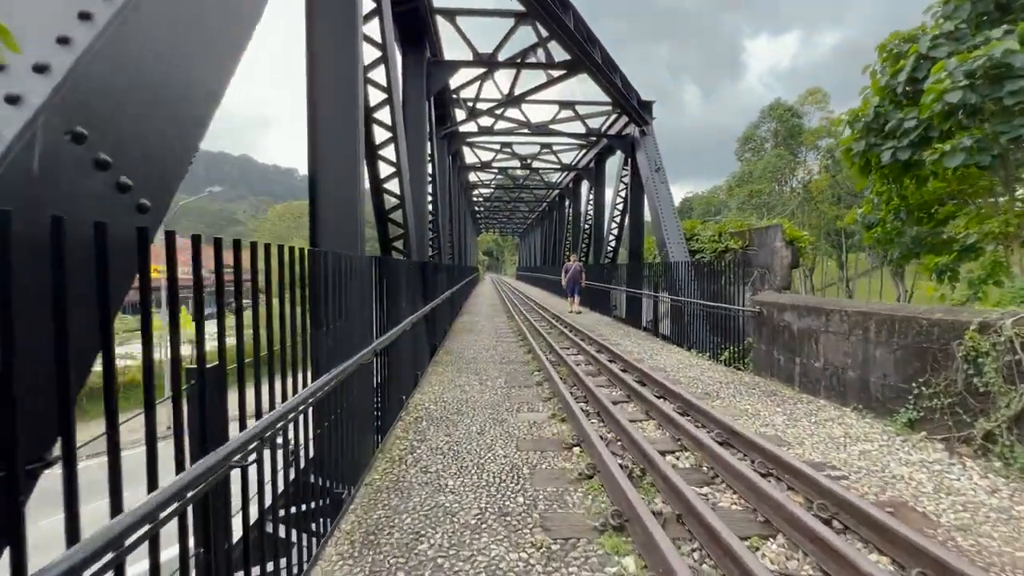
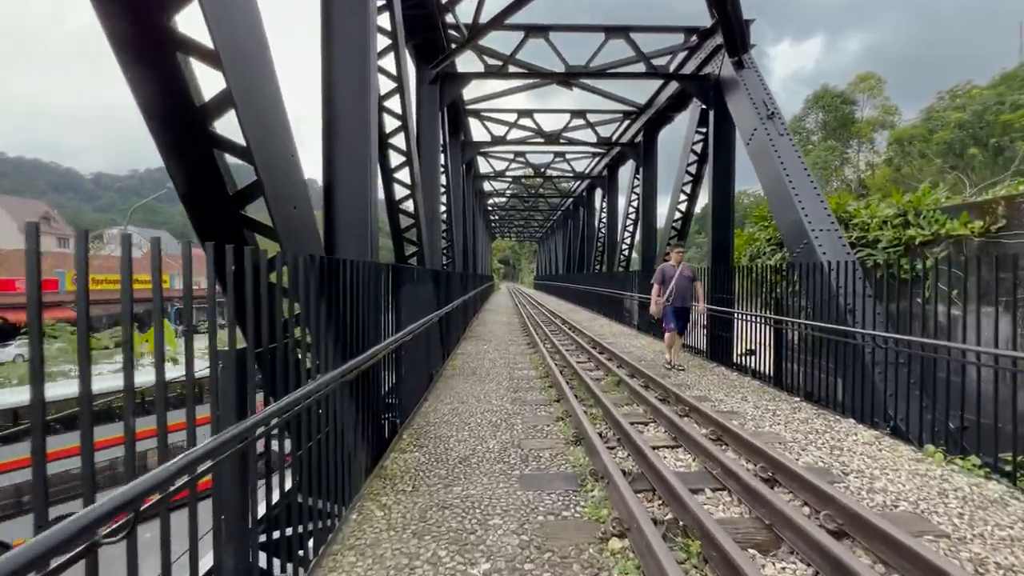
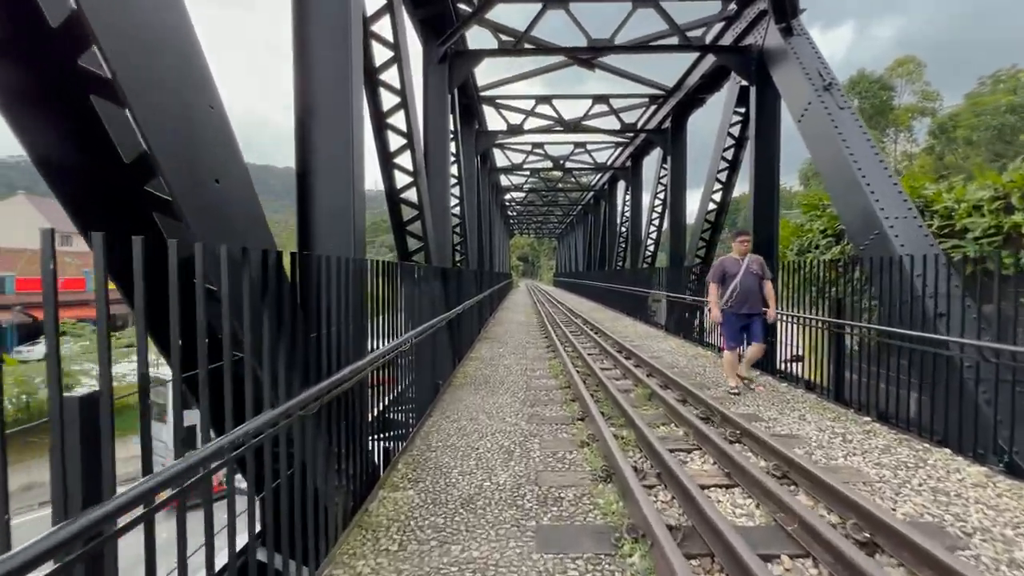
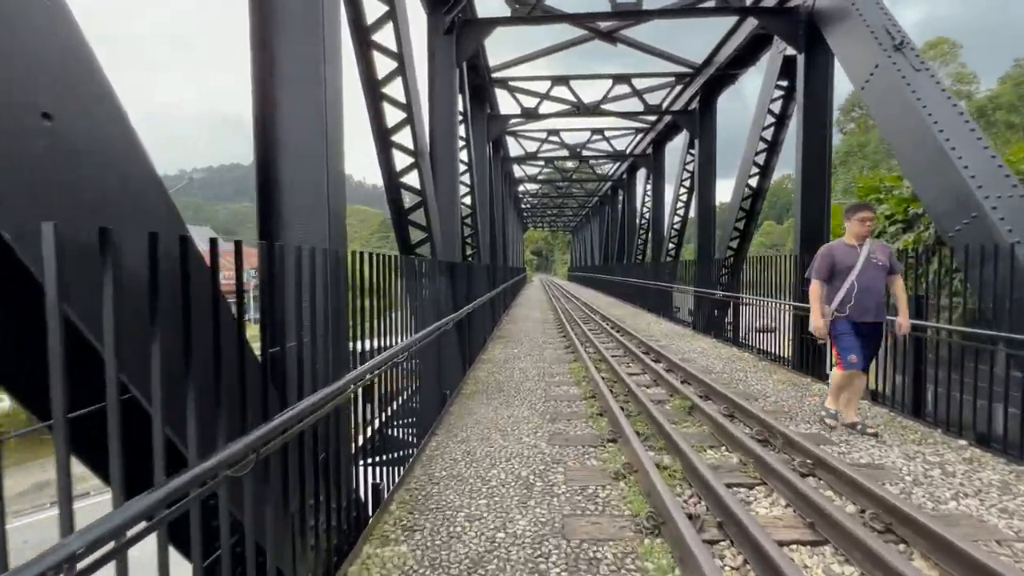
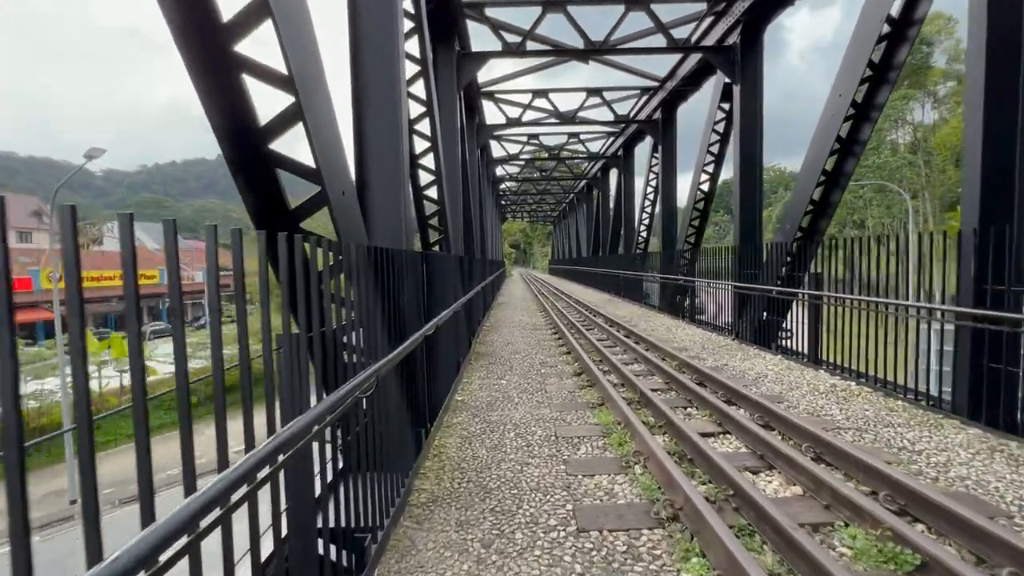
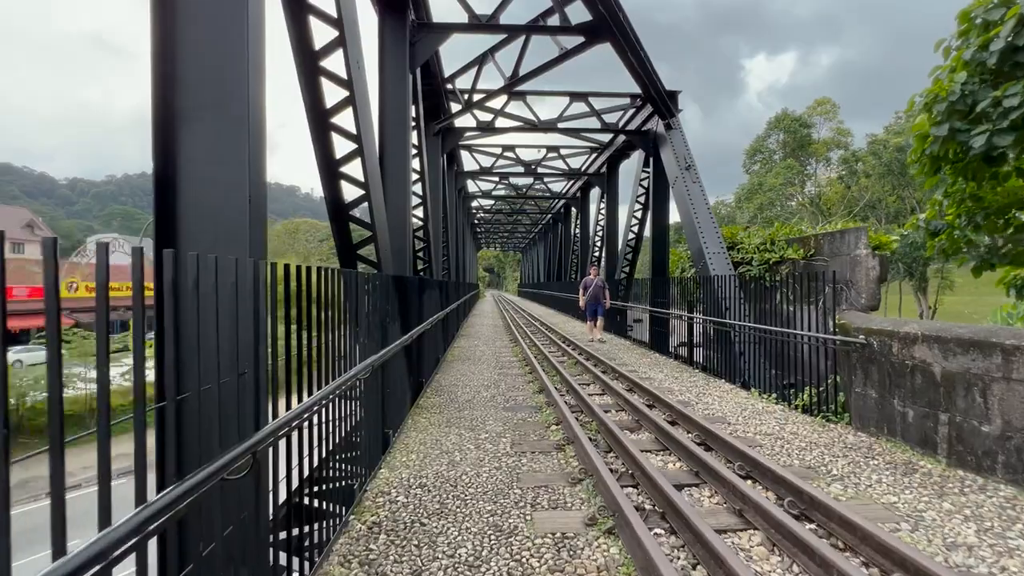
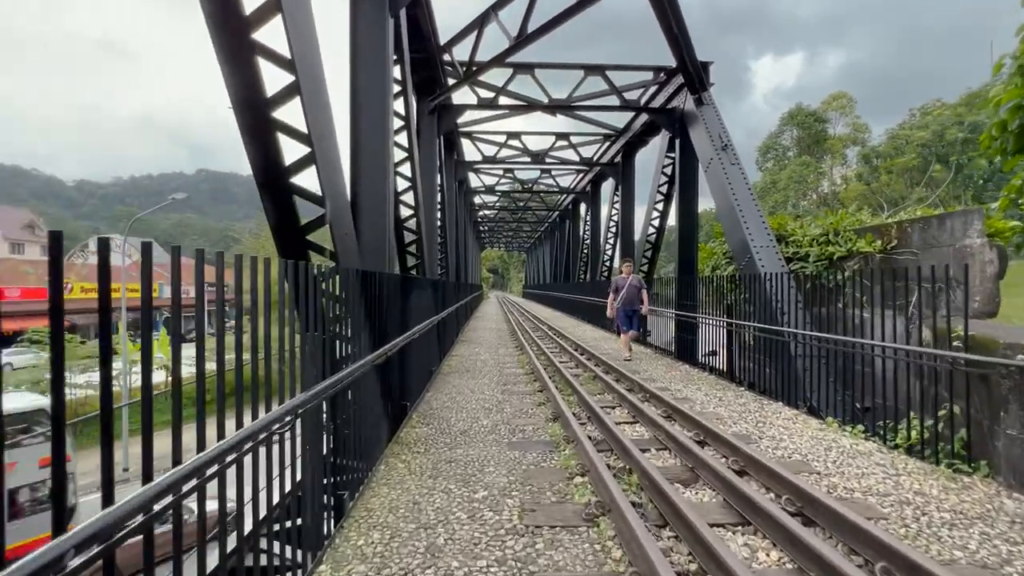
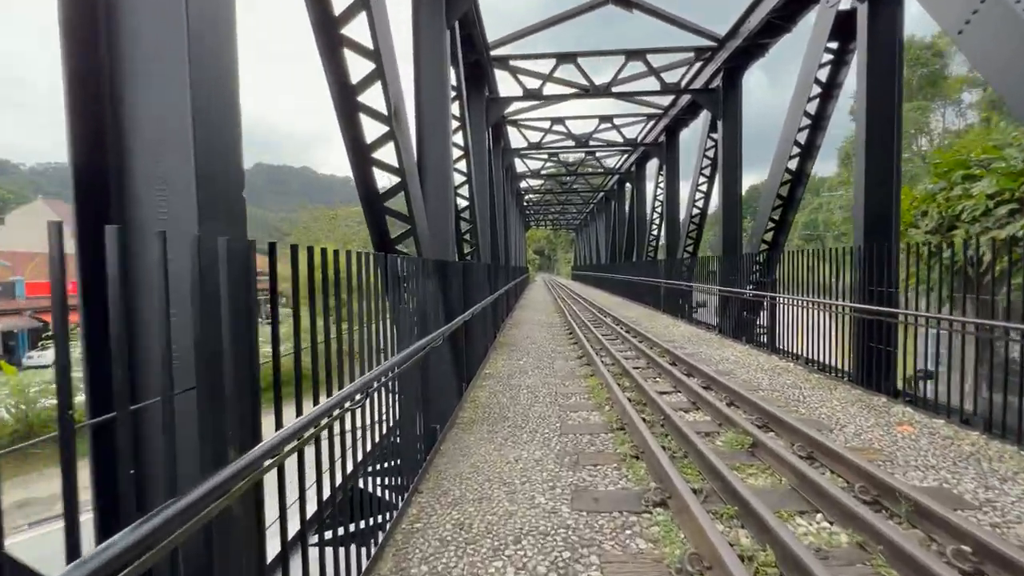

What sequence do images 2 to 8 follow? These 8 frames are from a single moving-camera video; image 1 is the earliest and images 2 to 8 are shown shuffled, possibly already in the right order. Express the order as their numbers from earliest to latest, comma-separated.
6, 7, 2, 3, 4, 8, 5
